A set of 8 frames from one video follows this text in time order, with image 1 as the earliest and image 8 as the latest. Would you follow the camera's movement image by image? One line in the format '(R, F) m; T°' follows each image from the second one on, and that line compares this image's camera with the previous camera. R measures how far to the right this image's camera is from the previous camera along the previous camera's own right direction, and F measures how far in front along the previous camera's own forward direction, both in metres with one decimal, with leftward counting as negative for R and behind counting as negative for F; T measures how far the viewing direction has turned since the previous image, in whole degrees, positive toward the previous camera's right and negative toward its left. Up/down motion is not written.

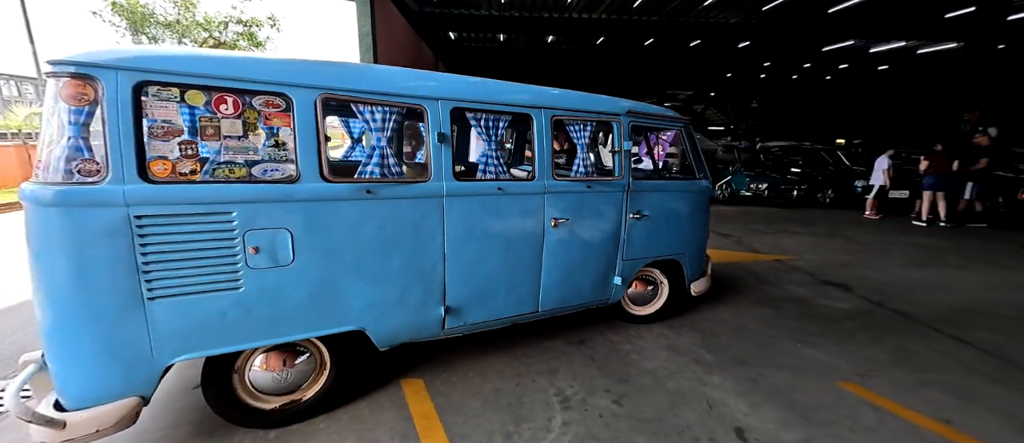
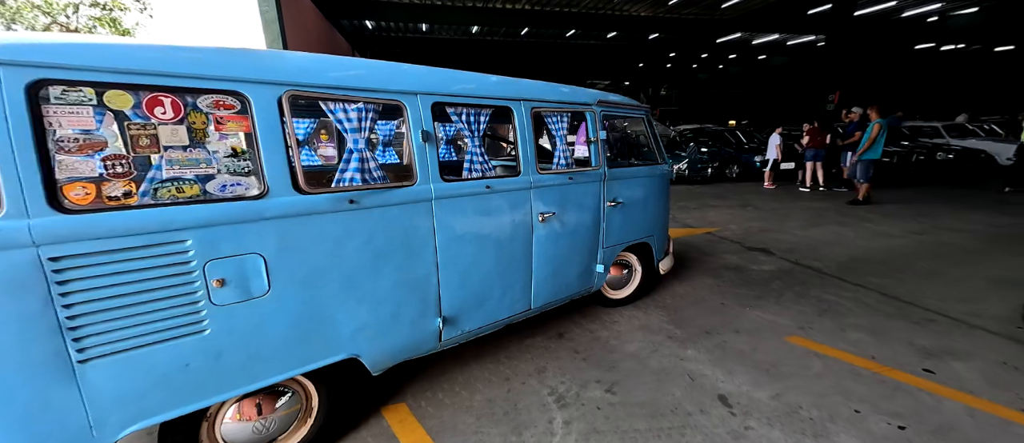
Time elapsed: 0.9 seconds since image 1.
(-0.3, +0.2) m; +11°
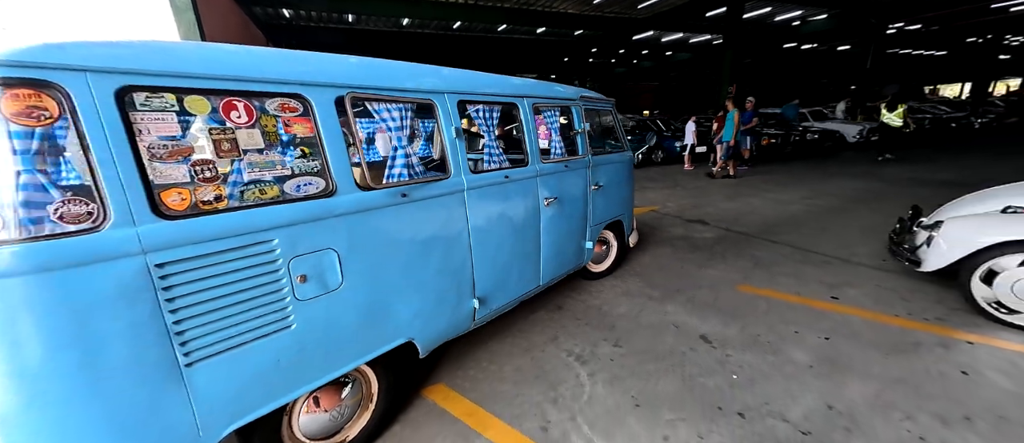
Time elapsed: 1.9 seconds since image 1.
(-0.6, -0.2) m; +11°
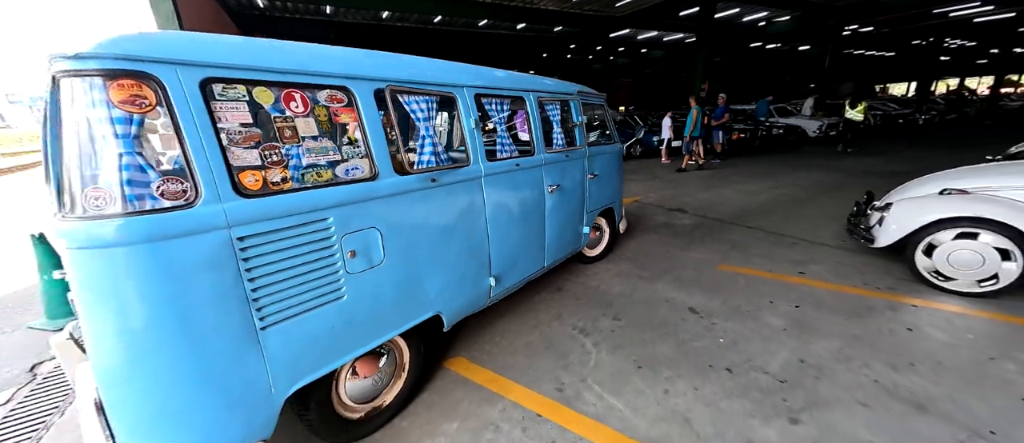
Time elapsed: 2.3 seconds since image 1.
(-0.3, -0.2) m; +4°
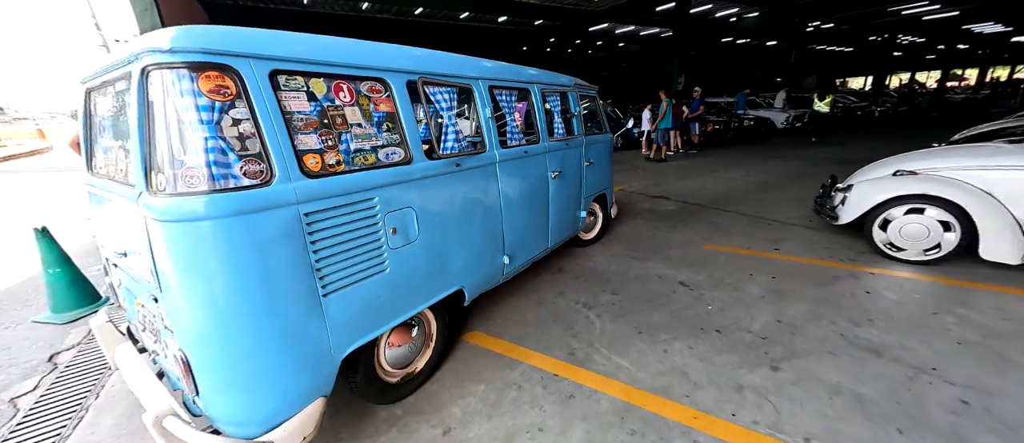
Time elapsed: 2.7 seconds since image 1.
(-0.2, -0.2) m; +3°
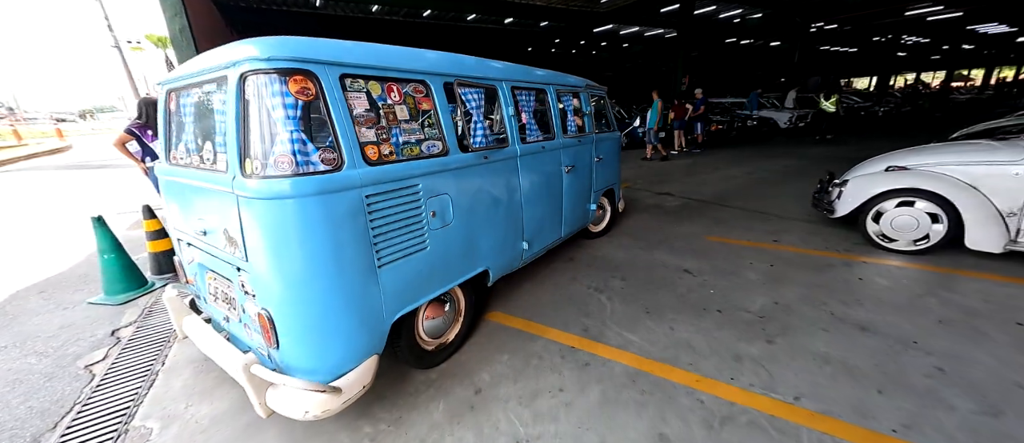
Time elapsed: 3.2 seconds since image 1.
(-0.1, -0.3) m; 0°
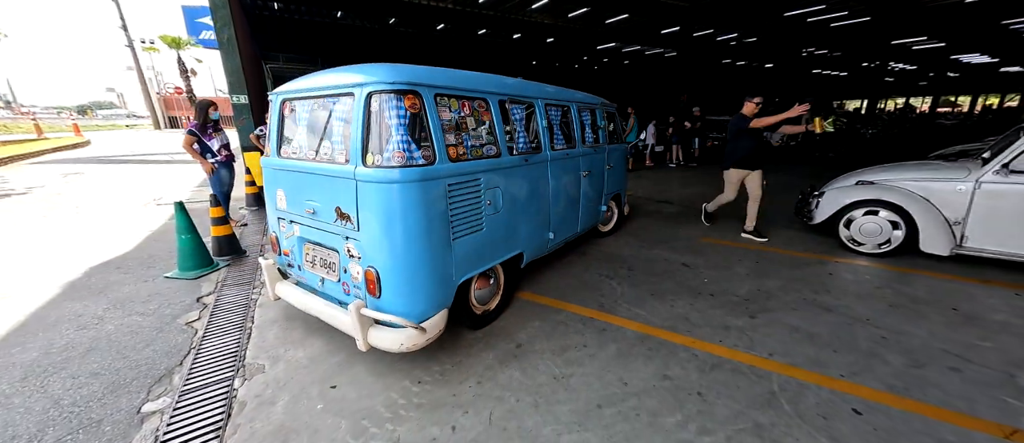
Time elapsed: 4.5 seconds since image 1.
(-0.3, -0.6) m; +1°
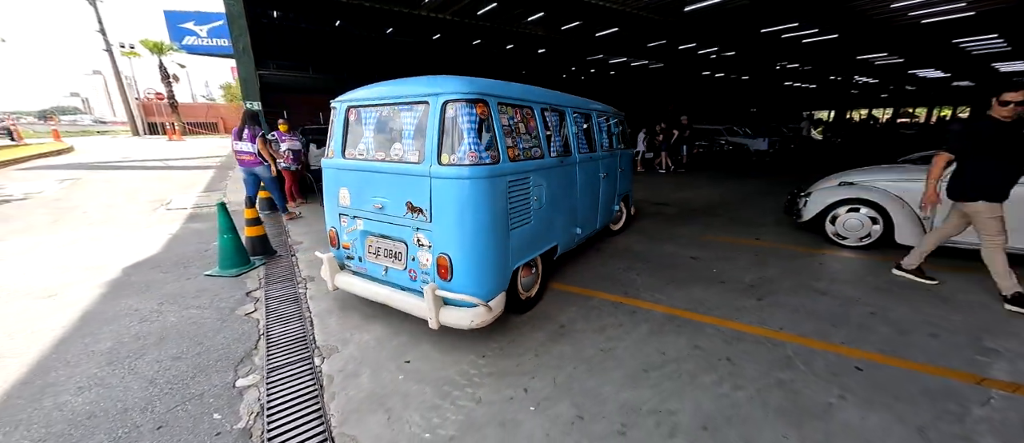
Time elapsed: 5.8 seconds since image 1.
(-0.5, -0.3) m; +3°
